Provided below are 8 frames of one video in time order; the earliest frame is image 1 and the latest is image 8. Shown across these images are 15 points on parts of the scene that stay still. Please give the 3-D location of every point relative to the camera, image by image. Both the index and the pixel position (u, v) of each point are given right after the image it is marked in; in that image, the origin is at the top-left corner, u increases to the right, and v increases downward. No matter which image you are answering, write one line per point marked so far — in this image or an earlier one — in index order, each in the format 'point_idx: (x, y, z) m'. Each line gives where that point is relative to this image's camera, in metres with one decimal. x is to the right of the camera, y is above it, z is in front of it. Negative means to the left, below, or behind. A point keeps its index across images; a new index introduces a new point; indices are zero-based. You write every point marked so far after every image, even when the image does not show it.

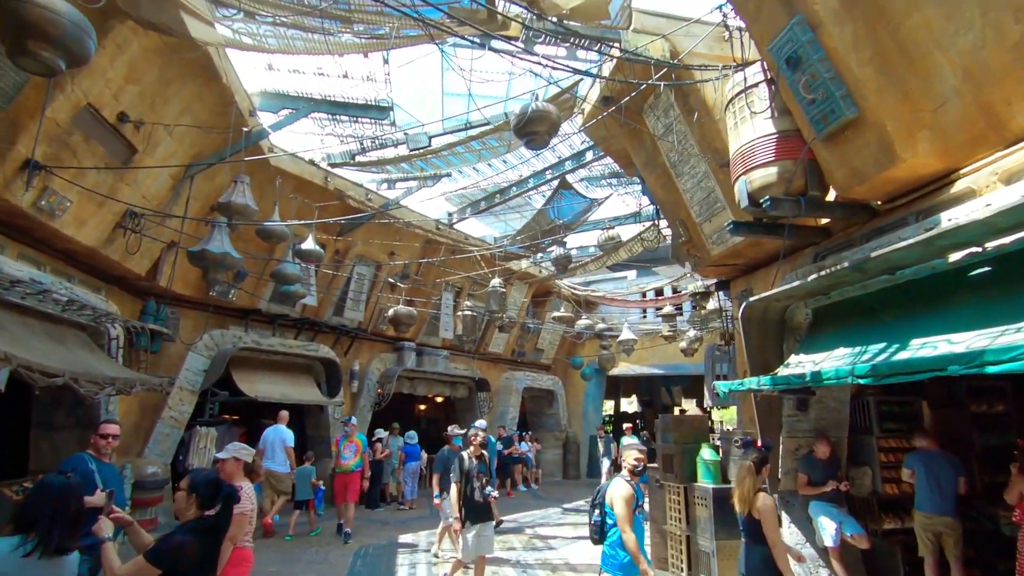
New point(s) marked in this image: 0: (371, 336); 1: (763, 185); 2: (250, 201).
0: (-3.4, -1.1, +13.3) m
1: (+2.4, +1.0, +5.3) m
2: (-2.9, +1.0, +6.0) m
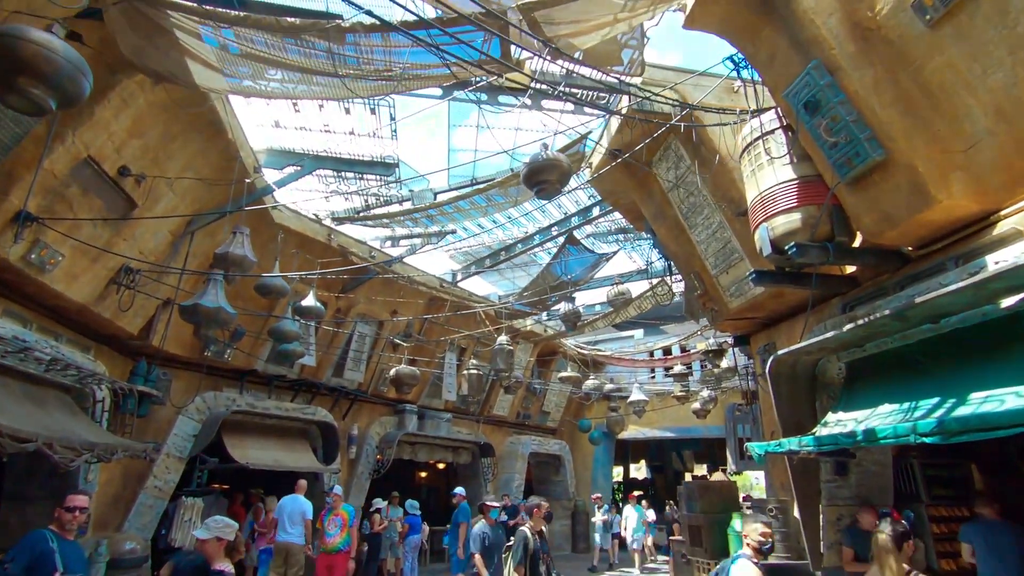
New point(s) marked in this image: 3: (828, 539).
0: (-3.3, -2.5, +12.7) m
1: (+2.5, +0.5, +5.1) m
2: (-2.8, +0.4, +5.8) m
3: (+3.1, -2.5, +5.4) m
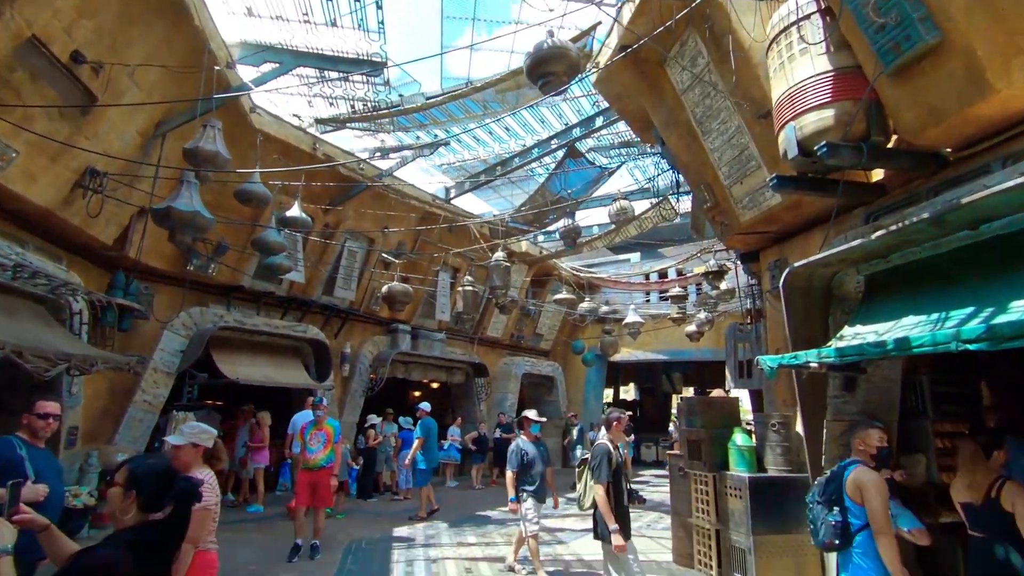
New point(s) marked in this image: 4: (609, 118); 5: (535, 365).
0: (-3.4, -0.6, +12.5) m
1: (+2.5, +1.3, +4.6) m
2: (-2.7, +1.3, +5.2) m
3: (+3.1, -1.6, +5.3) m
4: (+1.6, +2.8, +9.0) m
5: (+0.7, -2.3, +16.5) m
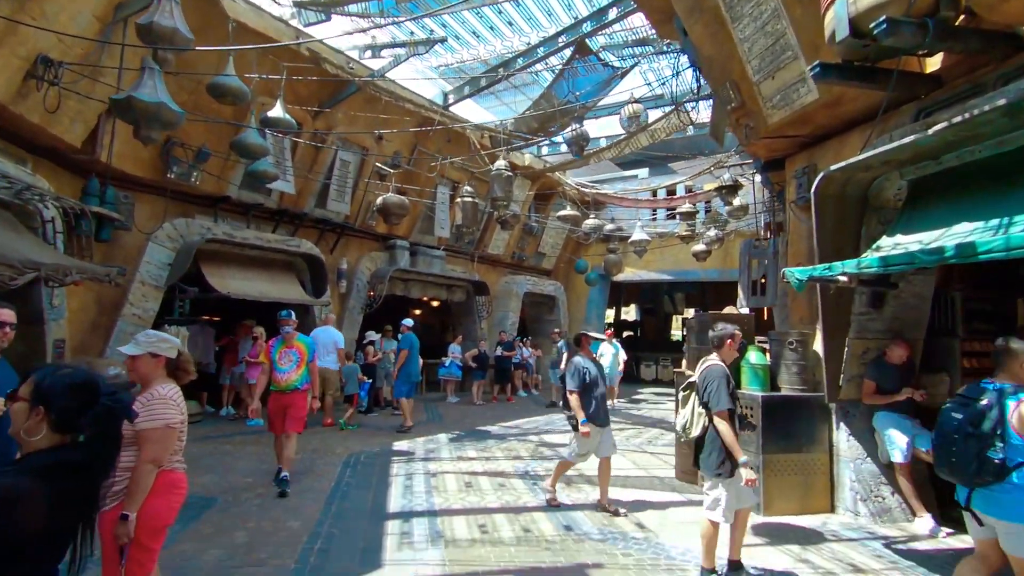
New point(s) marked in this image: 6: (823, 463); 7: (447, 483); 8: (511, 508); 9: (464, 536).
0: (-3.3, +1.2, +12.0) m
1: (+2.6, +2.0, +3.9) m
2: (-2.7, +2.2, +4.5) m
3: (+3.1, -0.8, +5.1) m
4: (+1.7, +4.1, +8.1) m
5: (+0.7, +0.1, +16.2) m
6: (+2.9, -1.6, +5.2) m
7: (-0.7, -2.1, +5.8) m
8: (0.0, -2.0, +5.1) m
9: (-0.4, -2.0, +4.4) m
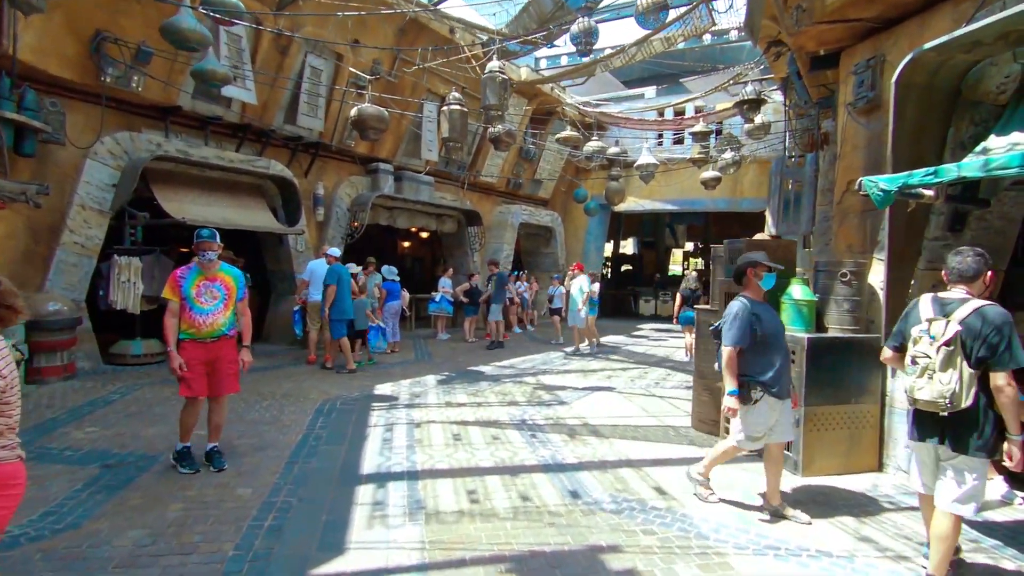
0: (-3.4, +2.7, +10.8) m
1: (+2.6, +2.5, +2.7) m
2: (-2.7, +2.7, +3.2) m
3: (+3.1, -0.2, +4.2) m
4: (+1.6, +5.0, +6.6) m
5: (+0.6, +2.0, +15.2) m
6: (+2.9, -1.0, +4.4) m
7: (-0.7, -1.4, +5.1) m
8: (-0.1, -1.4, +4.3) m
9: (-0.4, -1.4, +3.6) m
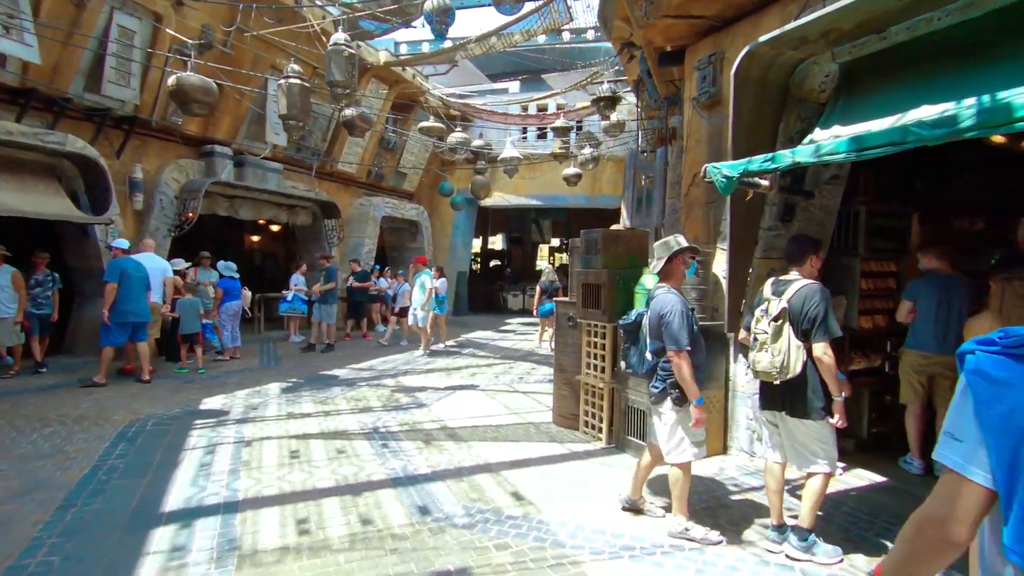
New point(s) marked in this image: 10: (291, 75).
0: (-6.0, +2.7, +9.3) m
1: (+1.7, +2.5, +2.8) m
2: (-3.6, +2.7, +2.1) m
3: (+1.9, -0.1, +4.4) m
4: (-0.1, +5.1, +6.3) m
5: (-3.0, +2.1, +14.5) m
6: (+1.7, -0.9, +4.5) m
7: (-2.0, -1.3, +4.4) m
8: (-1.1, -1.4, +3.8) m
9: (-1.3, -1.4, +3.0) m
10: (-2.7, +2.6, +6.6) m
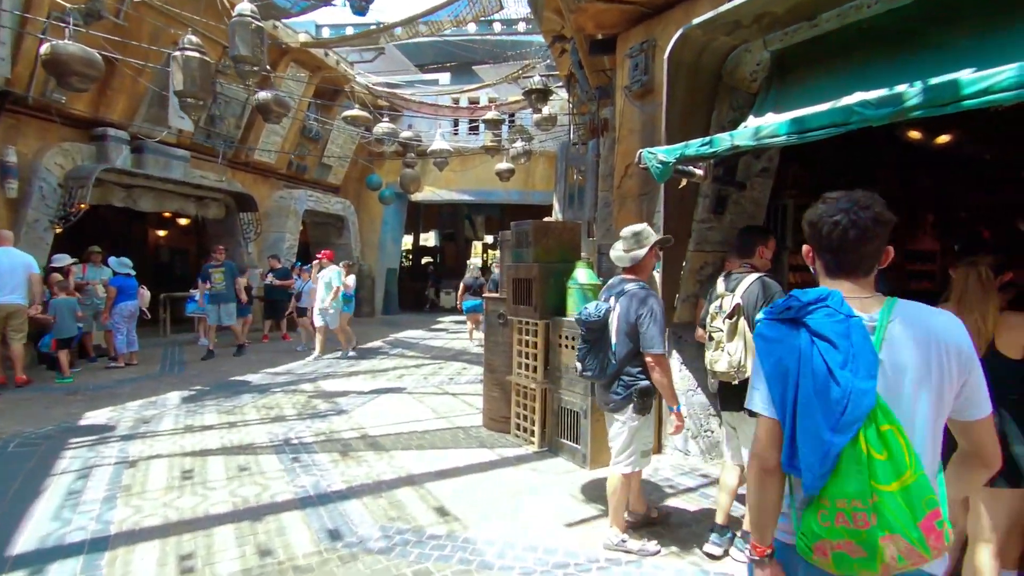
0: (-7.1, +2.7, +8.2) m
1: (+1.3, +2.6, +2.6) m
2: (-3.8, +2.7, +1.4) m
3: (+1.3, 0.0, +4.3) m
4: (-1.0, +5.1, +5.9) m
5: (-4.8, +2.2, +13.7) m
6: (+1.1, -0.9, +4.4) m
7: (-2.5, -1.3, +3.8) m
8: (-1.6, -1.3, +3.3) m
9: (-1.7, -1.4, +2.5) m
10: (-3.5, +2.6, +5.9) m
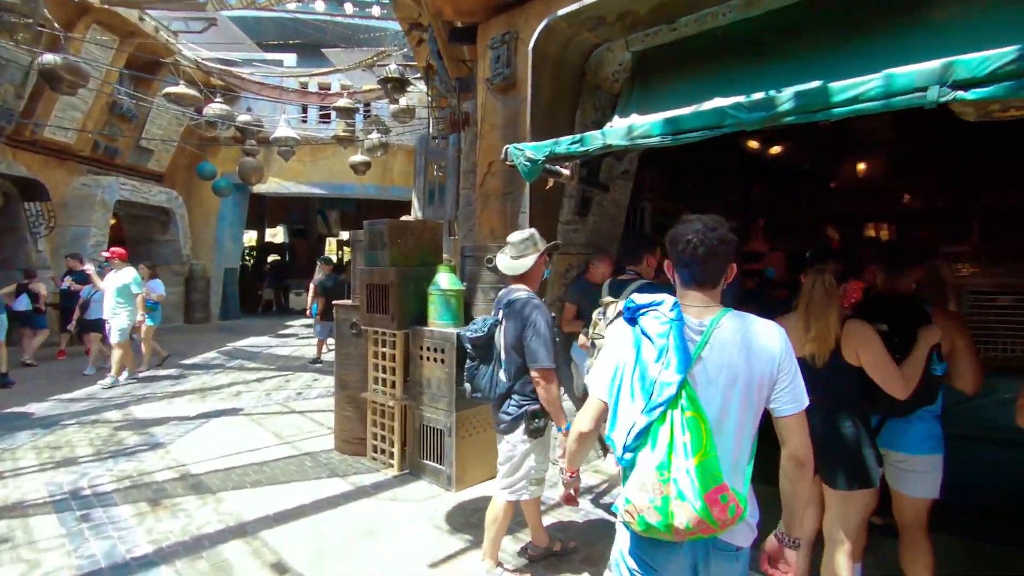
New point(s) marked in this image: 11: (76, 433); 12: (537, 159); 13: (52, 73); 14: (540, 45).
0: (-8.9, +2.5, +5.8) m
1: (+0.6, +2.5, +2.5) m
2: (-4.0, +2.6, 0.0) m
3: (+0.3, -0.1, +4.1) m
4: (-2.4, +5.1, +5.1) m
5: (-8.0, +2.1, +11.7) m
6: (+0.1, -0.9, +4.2) m
7: (-3.3, -1.4, +2.7) m
8: (-2.3, -1.4, +2.5) m
9: (-2.2, -1.5, +1.7) m
10: (-4.8, +2.5, +4.5) m
11: (-4.0, -1.3, +5.0) m
12: (+0.1, +0.7, +2.8) m
13: (-5.5, +2.6, +6.6) m
14: (+0.2, +1.5, +3.5) m
